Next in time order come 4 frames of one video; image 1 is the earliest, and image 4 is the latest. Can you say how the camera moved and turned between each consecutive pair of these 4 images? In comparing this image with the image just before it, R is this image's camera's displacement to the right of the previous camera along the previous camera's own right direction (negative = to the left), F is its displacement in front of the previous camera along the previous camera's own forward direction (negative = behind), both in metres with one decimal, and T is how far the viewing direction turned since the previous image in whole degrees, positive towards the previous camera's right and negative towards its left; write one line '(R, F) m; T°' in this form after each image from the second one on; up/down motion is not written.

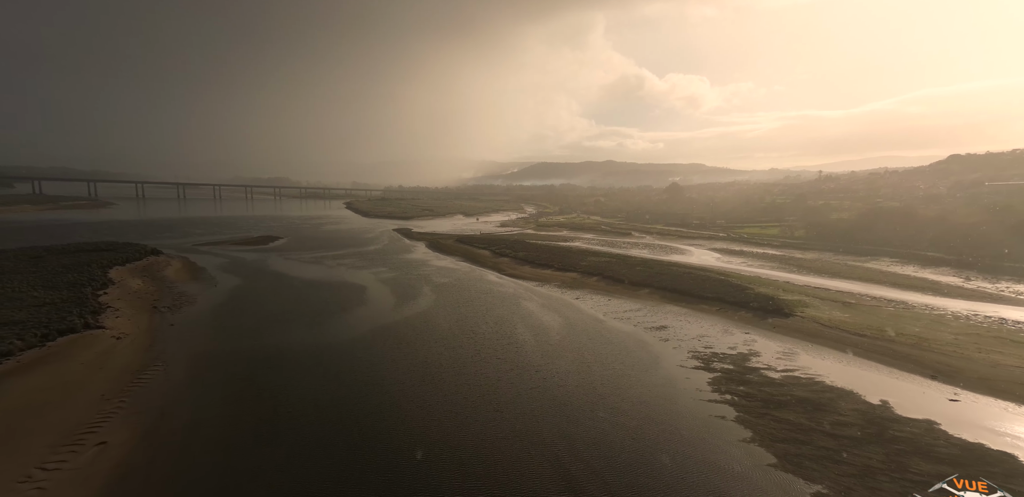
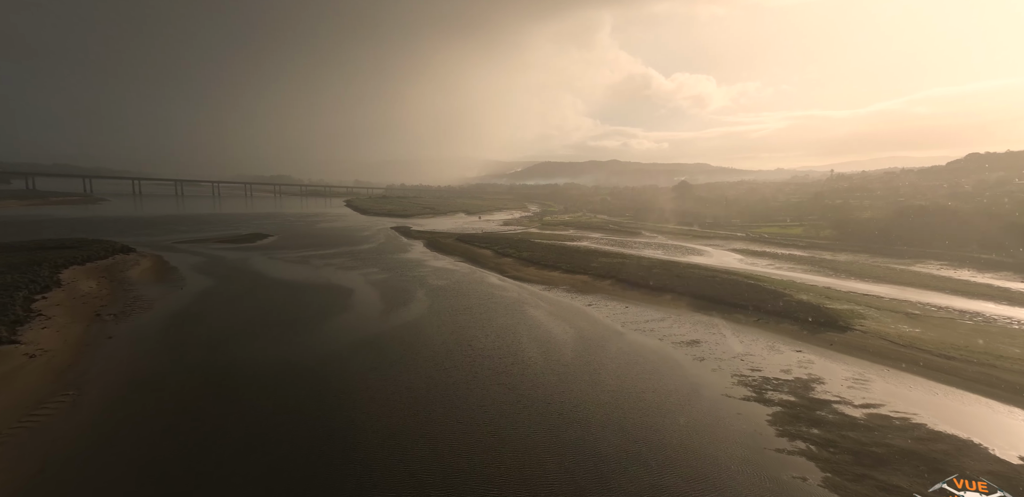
(0.0, +2.6) m; 0°
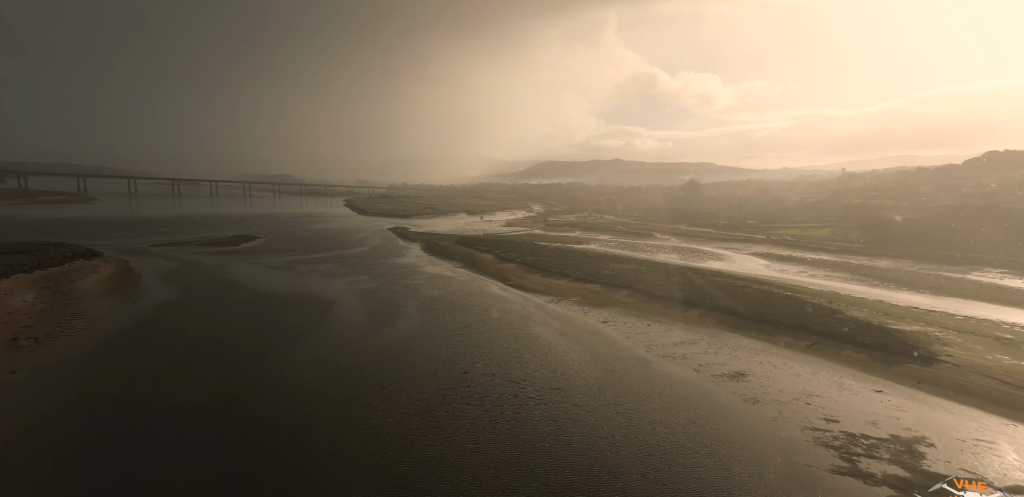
(0.0, +2.6) m; 0°
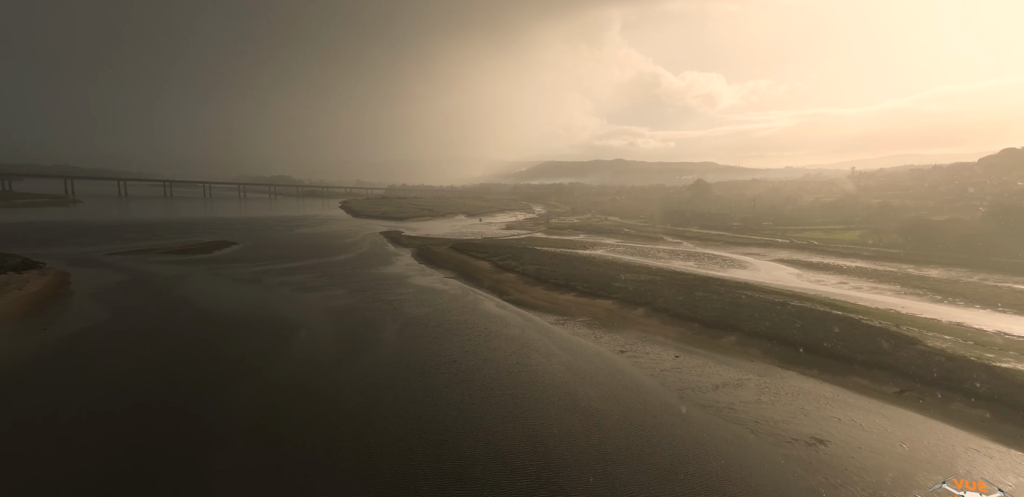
(+0.2, +3.1) m; 0°
